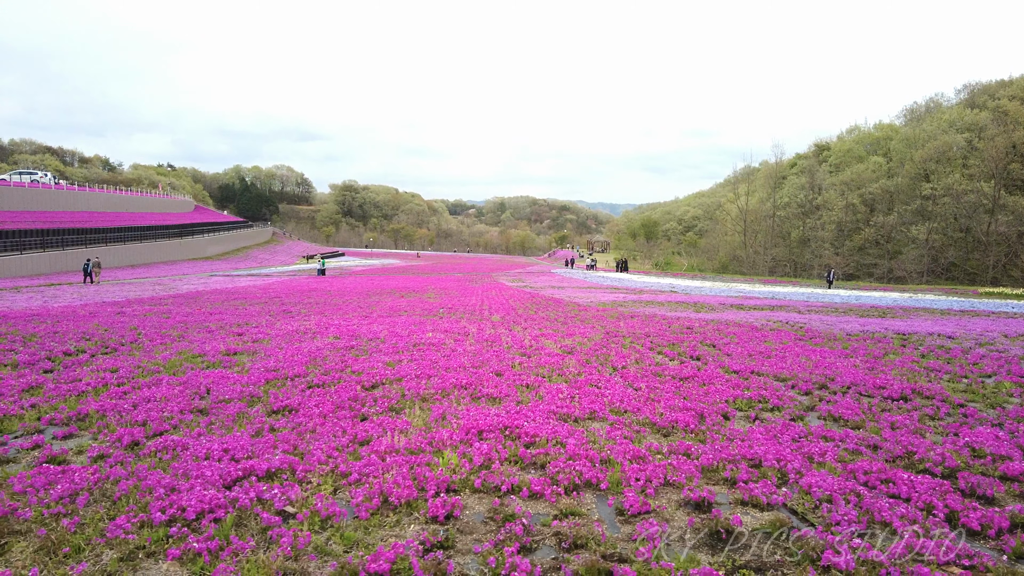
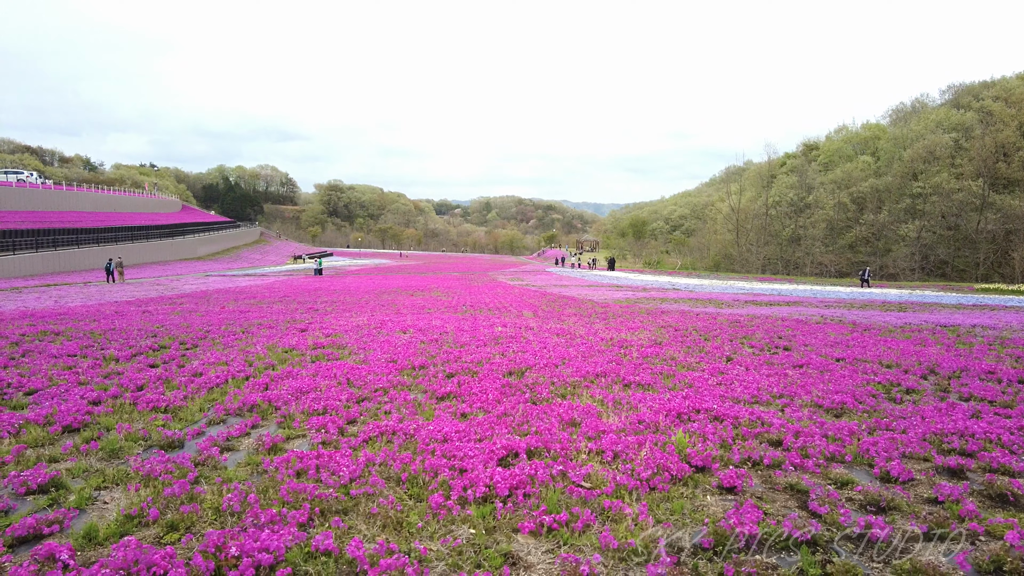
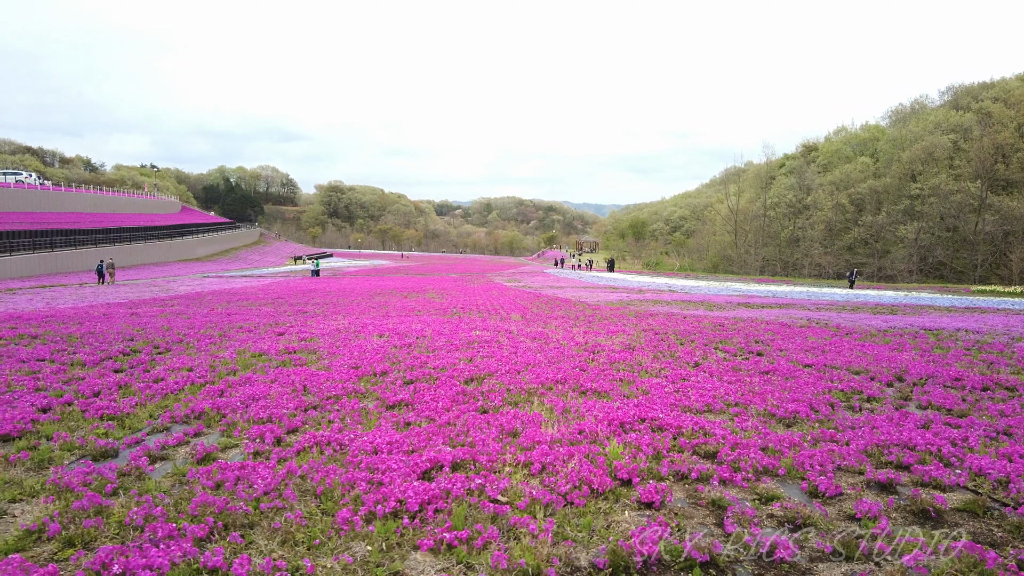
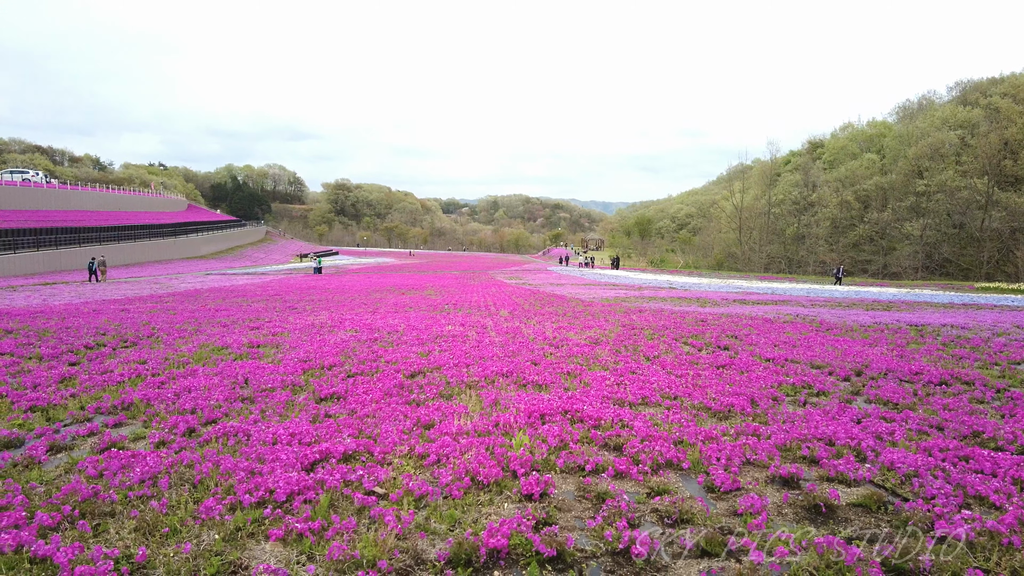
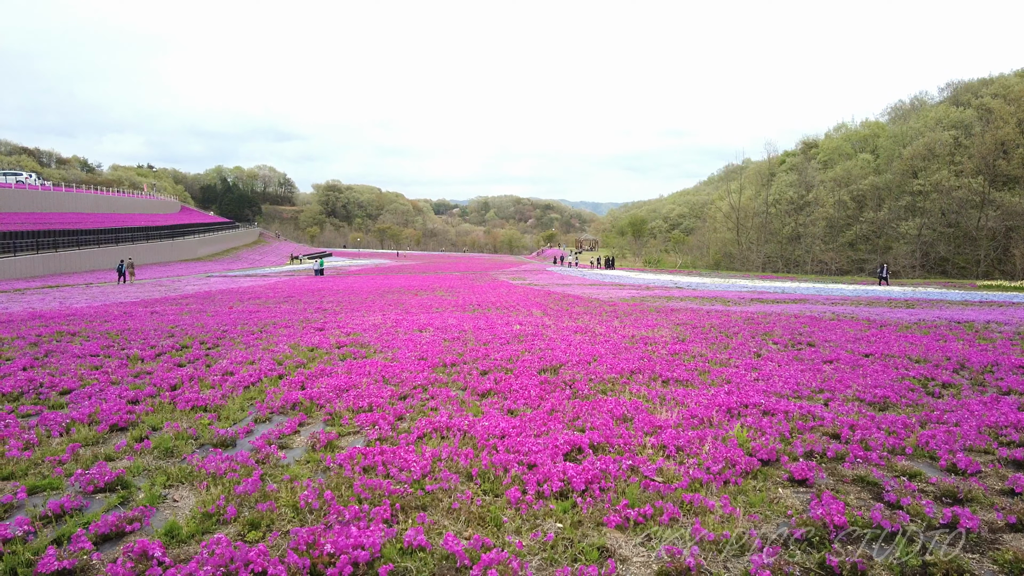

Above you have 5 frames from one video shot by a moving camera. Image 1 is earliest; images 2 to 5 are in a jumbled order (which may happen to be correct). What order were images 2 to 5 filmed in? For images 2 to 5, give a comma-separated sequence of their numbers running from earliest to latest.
4, 3, 2, 5
